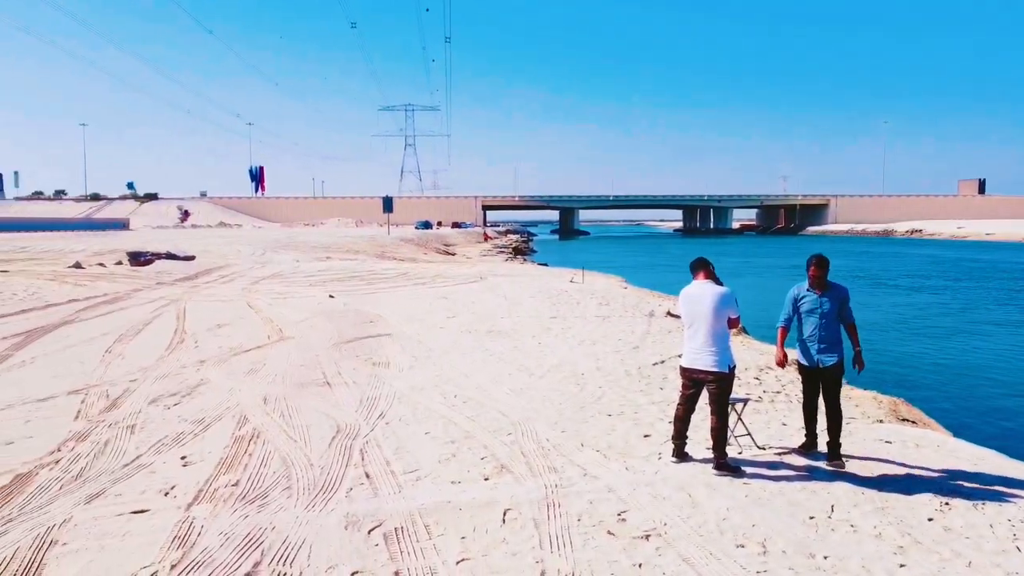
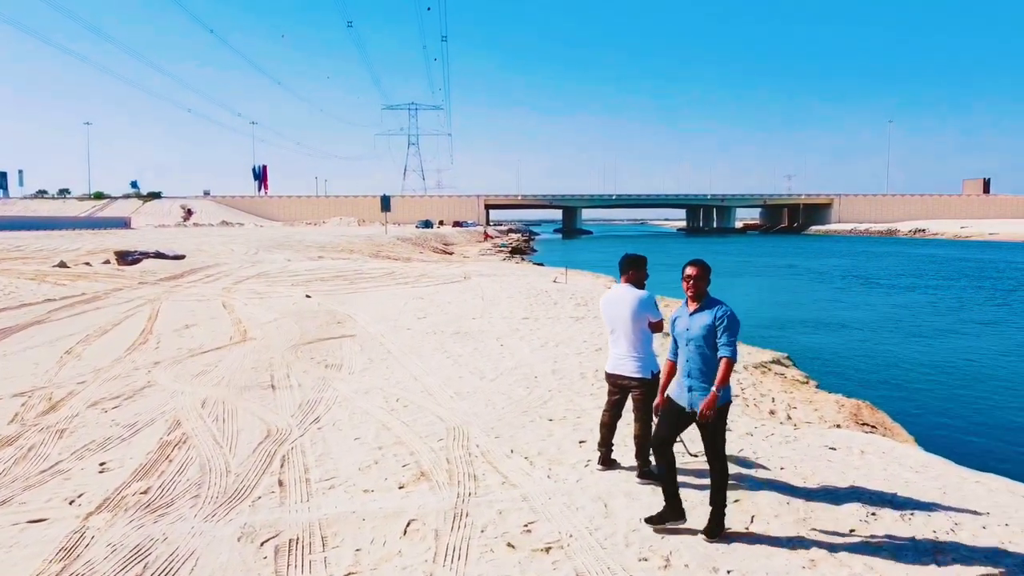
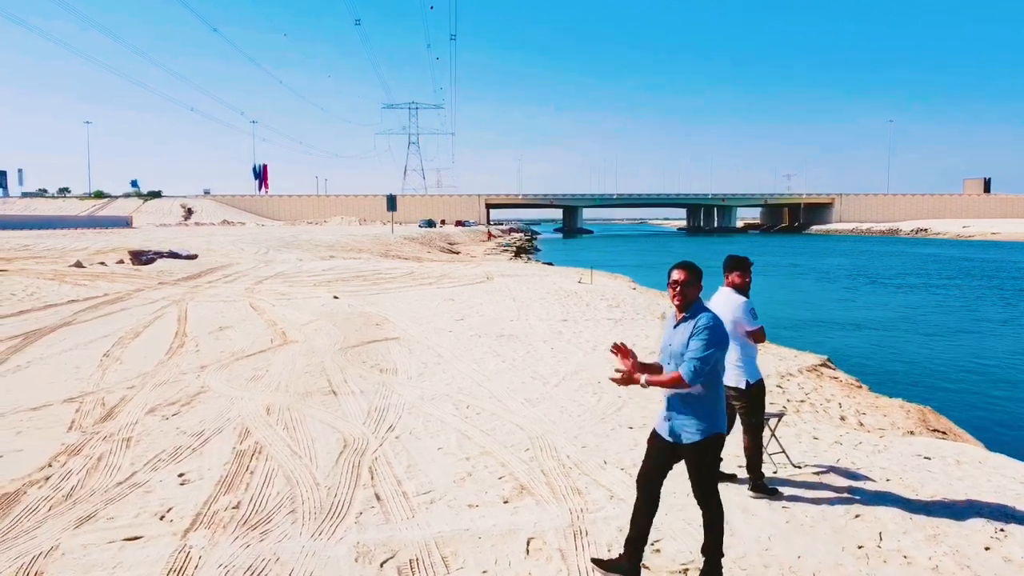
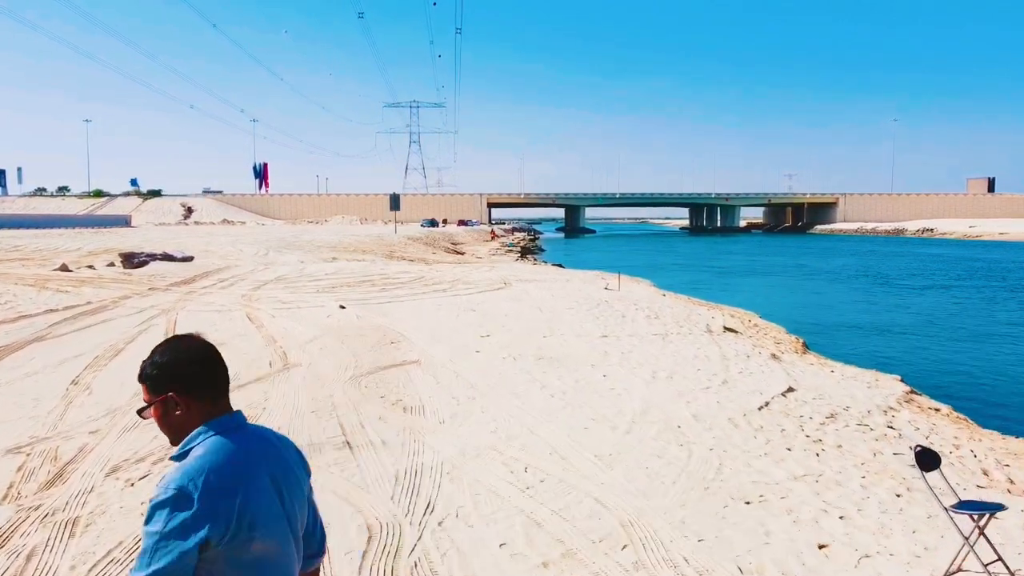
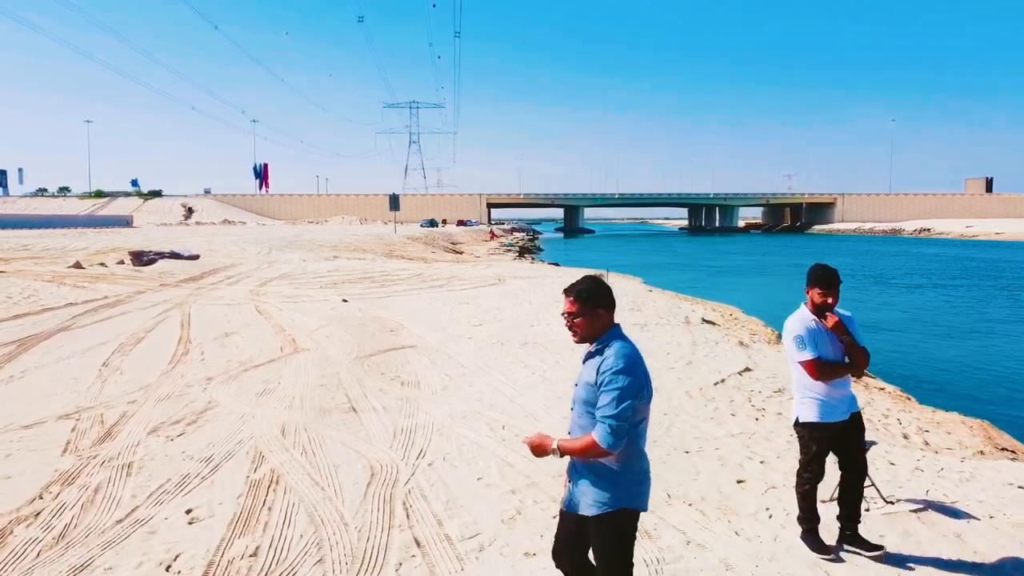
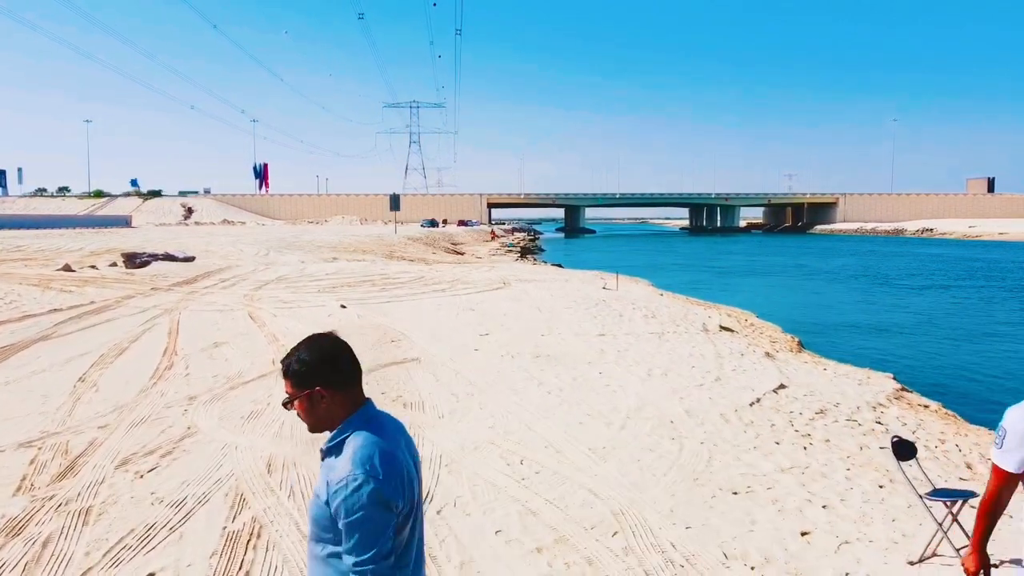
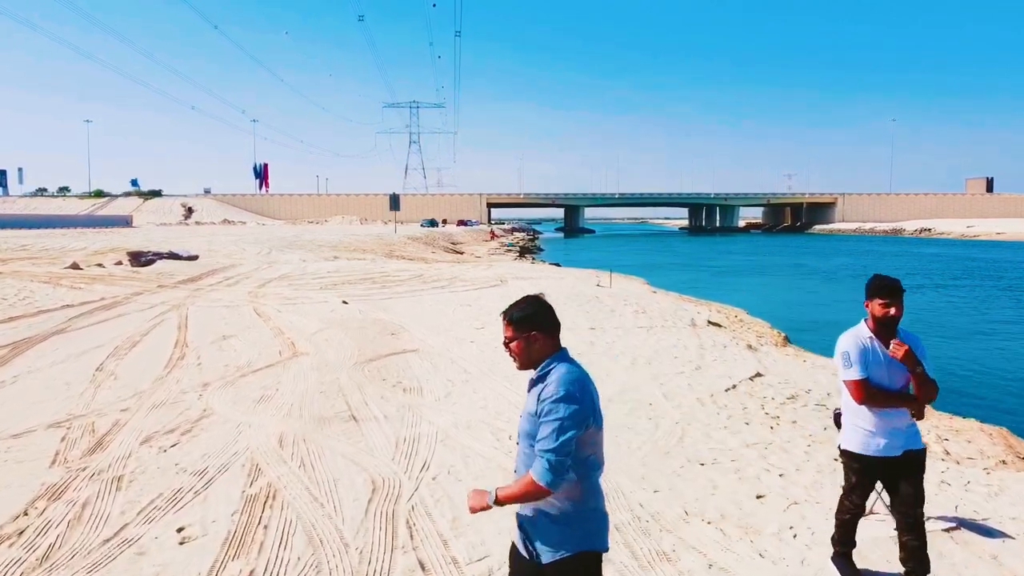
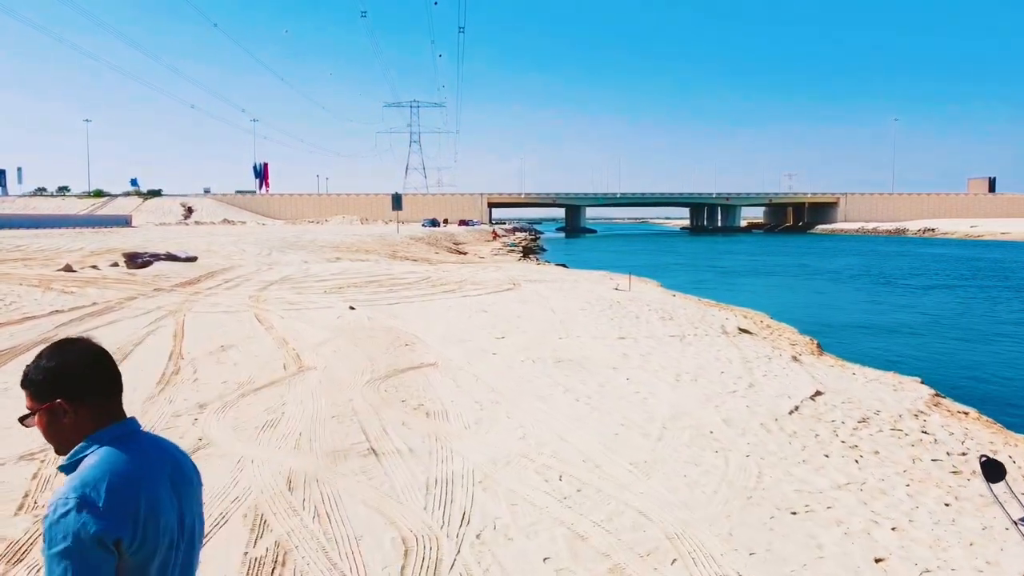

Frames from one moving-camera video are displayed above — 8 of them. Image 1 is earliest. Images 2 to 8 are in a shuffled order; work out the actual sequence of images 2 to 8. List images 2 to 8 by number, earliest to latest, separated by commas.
2, 3, 5, 7, 6, 4, 8
